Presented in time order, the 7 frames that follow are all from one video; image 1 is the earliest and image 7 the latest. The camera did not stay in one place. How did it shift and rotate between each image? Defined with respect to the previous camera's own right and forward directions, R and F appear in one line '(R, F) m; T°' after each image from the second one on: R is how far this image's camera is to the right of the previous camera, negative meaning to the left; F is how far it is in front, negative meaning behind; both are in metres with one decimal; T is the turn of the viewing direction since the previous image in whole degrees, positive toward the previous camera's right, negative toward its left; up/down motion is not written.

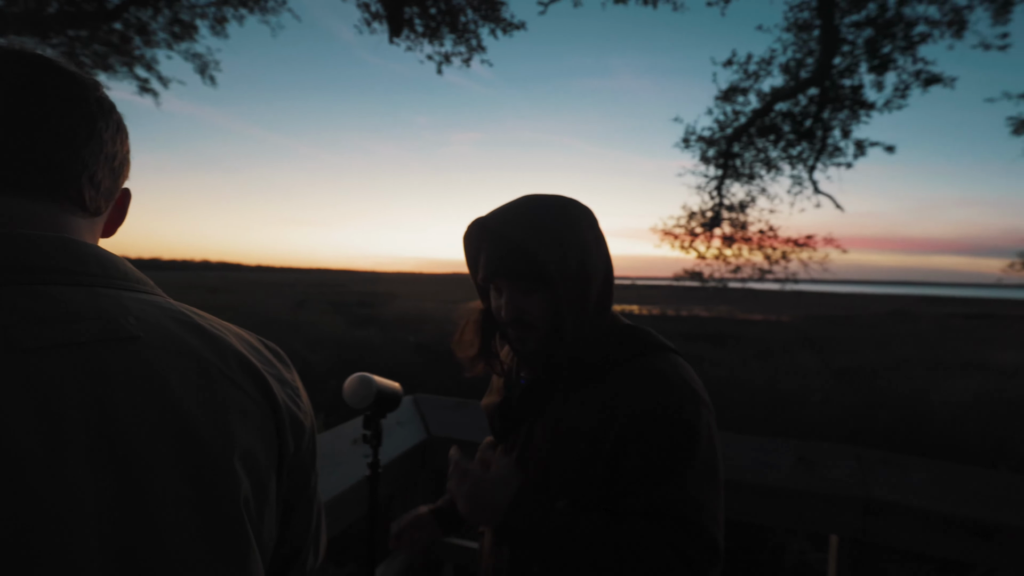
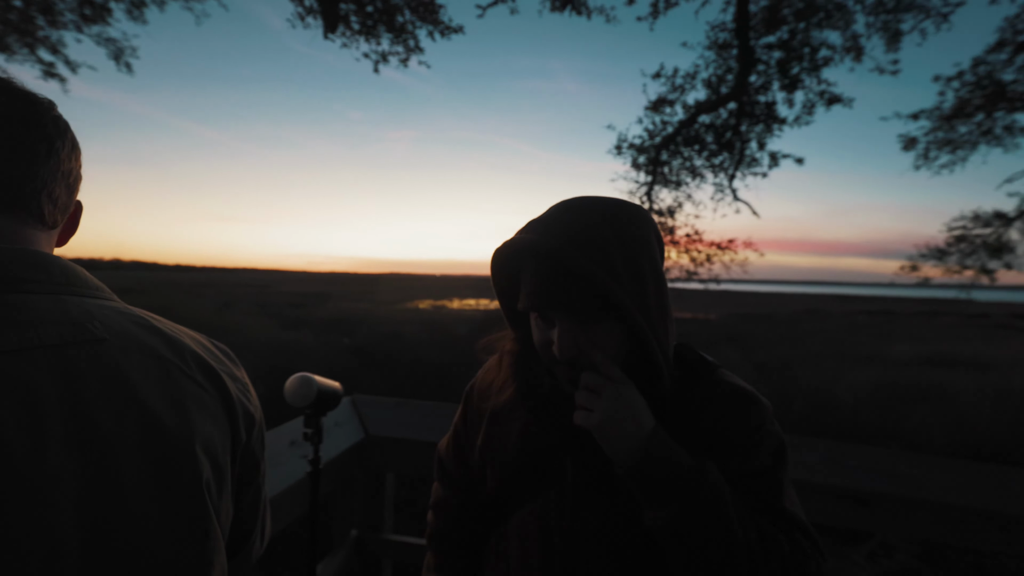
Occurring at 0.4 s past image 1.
(+0.4, 0.0) m; +3°
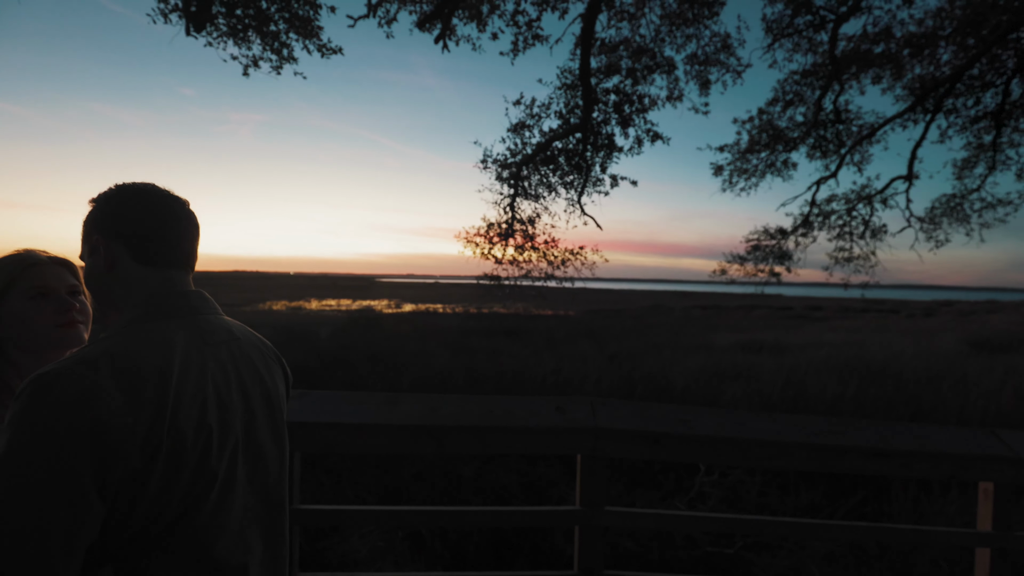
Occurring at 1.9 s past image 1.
(-0.1, -0.4) m; +14°
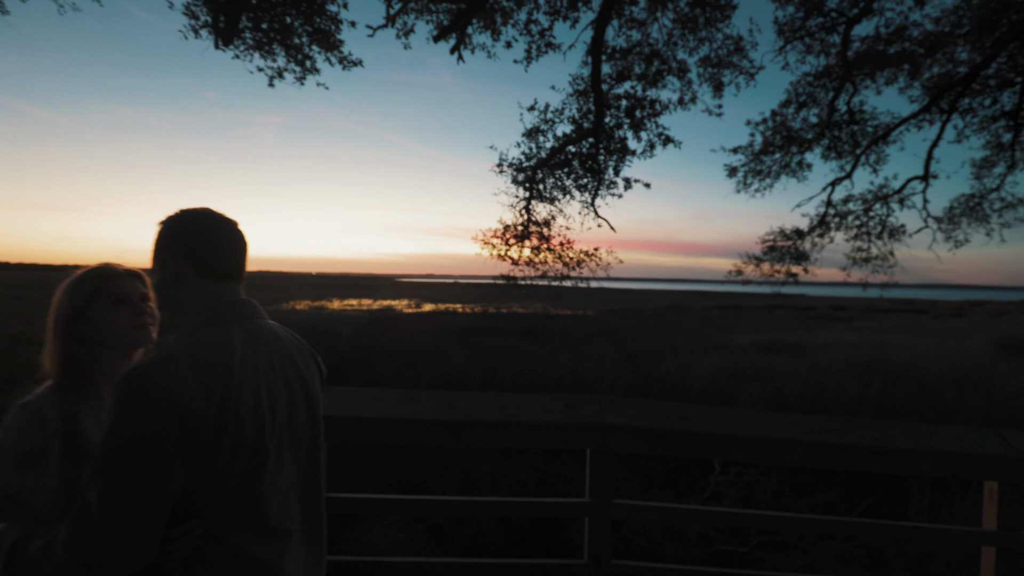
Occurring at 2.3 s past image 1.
(0.0, -0.1) m; -2°
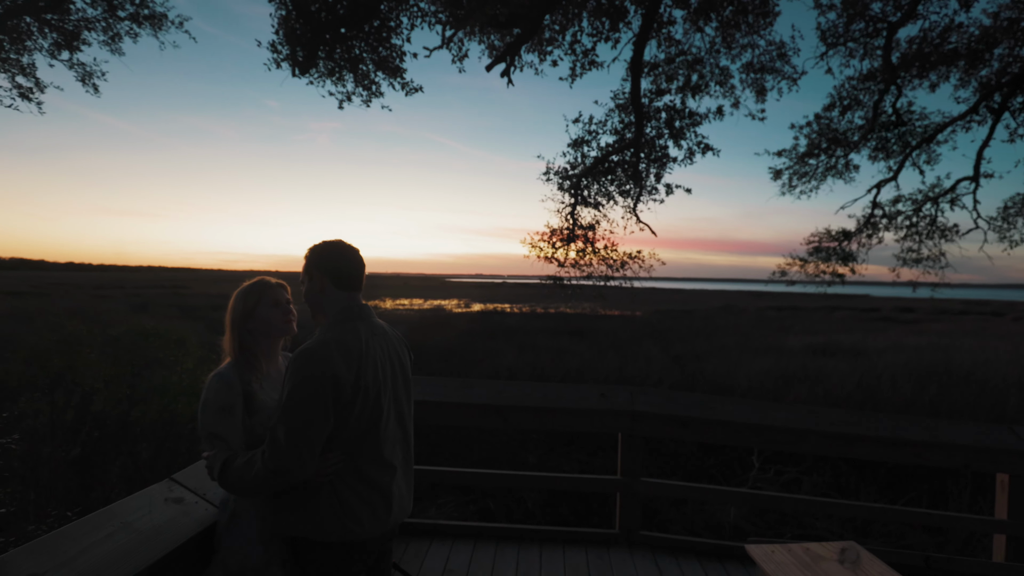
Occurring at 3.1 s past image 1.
(0.0, -0.3) m; -5°
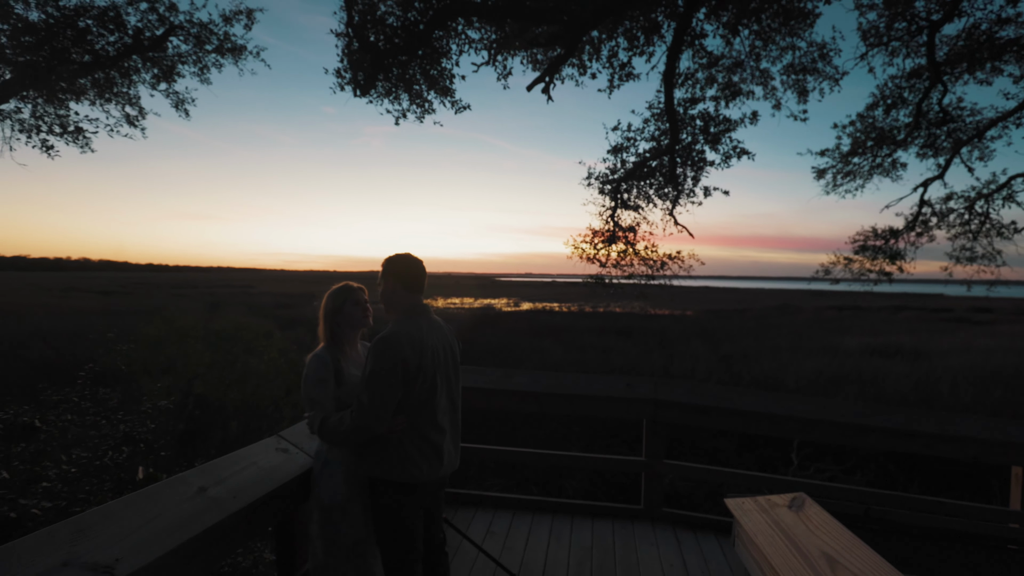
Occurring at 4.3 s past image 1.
(+0.1, -0.3) m; -5°
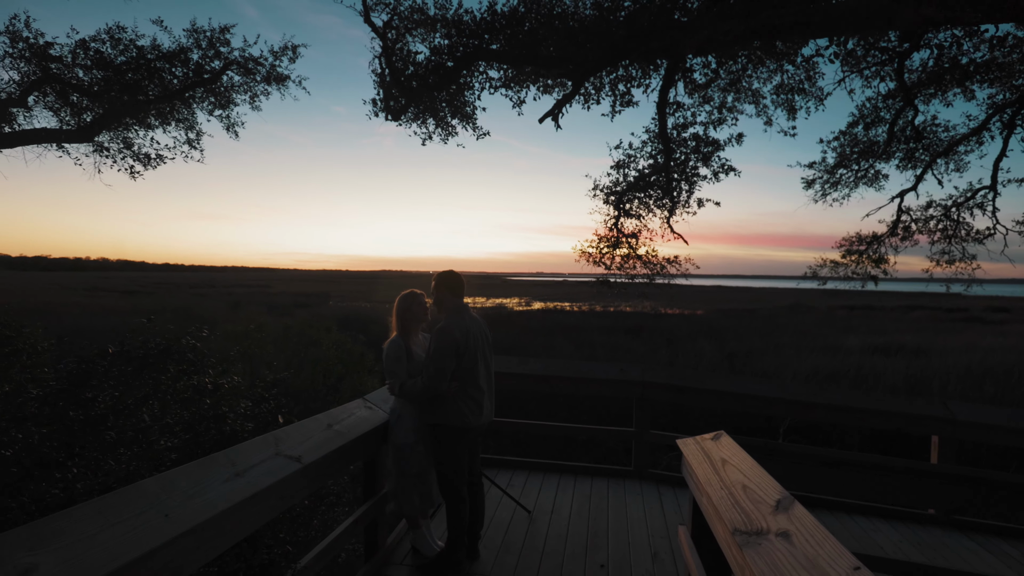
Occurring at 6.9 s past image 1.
(0.0, -0.7) m; -1°
